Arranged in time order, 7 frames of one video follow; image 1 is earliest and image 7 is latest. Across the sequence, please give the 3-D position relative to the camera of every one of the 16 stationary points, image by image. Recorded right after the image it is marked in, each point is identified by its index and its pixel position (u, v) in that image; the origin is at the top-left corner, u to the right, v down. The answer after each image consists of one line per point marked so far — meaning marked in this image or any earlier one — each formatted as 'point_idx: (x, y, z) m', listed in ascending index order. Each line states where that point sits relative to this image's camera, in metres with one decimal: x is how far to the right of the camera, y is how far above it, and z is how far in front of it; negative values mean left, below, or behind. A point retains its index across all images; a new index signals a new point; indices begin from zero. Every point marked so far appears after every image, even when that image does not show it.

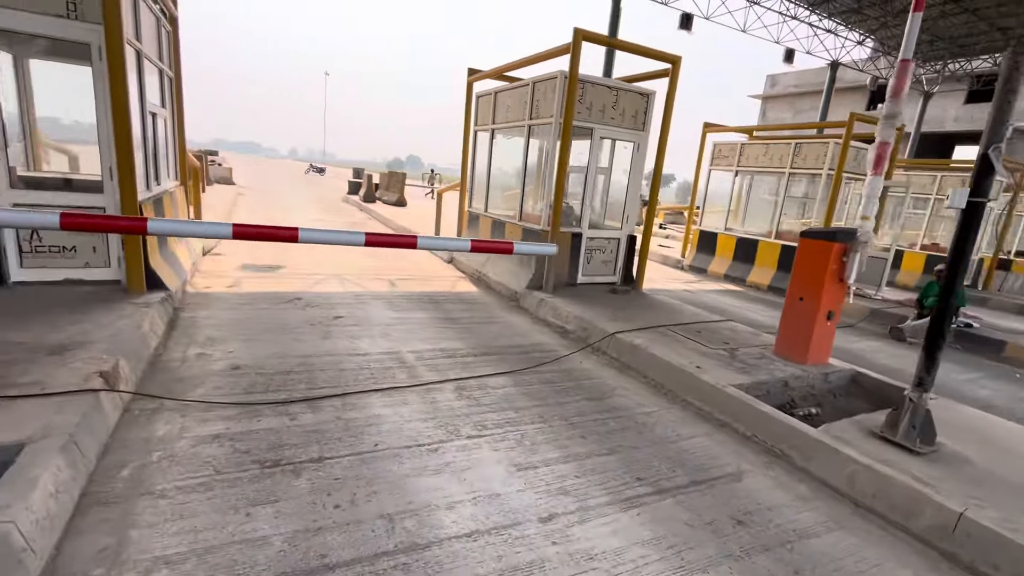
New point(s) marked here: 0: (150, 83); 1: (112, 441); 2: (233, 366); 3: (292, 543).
0: (-5.2, +3.0, +6.9) m
1: (-2.9, -1.1, +3.5) m
2: (-2.9, -0.8, +5.0) m
3: (-1.3, -1.5, +2.8) m
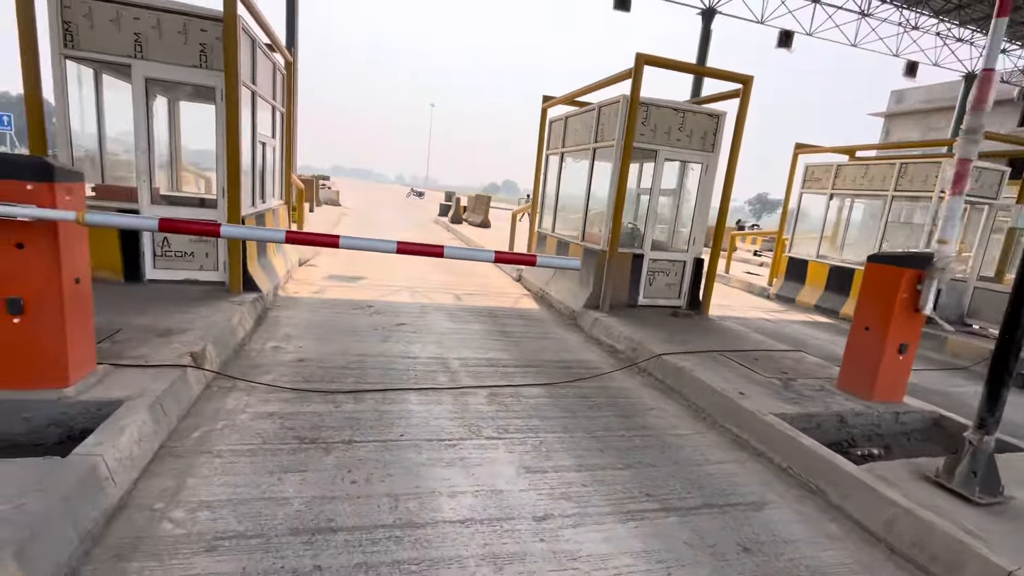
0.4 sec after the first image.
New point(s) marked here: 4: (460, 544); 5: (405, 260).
0: (-4.3, +2.9, +8.2) m
1: (-2.8, -1.0, +4.2) m
2: (-2.5, -0.8, +5.7) m
3: (-1.3, -1.4, +3.2) m
4: (-0.3, -1.6, +3.0) m
5: (-2.9, +0.8, +12.8) m
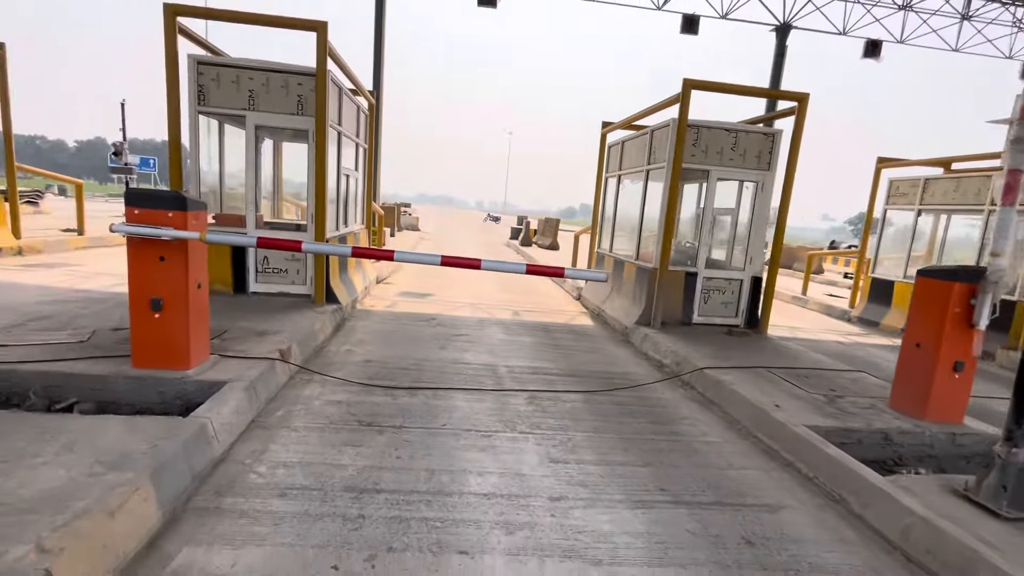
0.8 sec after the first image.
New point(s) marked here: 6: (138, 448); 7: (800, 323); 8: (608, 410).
0: (-3.2, +2.7, +9.4) m
1: (-2.5, -1.1, +5.1) m
2: (-2.0, -1.0, +6.5) m
3: (-1.2, -1.5, +3.9) m
4: (-0.2, -1.6, +3.5) m
5: (-1.2, +0.3, +13.6) m
6: (-2.6, -1.1, +3.3) m
7: (+7.3, -0.9, +12.2) m
8: (+1.1, -1.4, +5.6) m
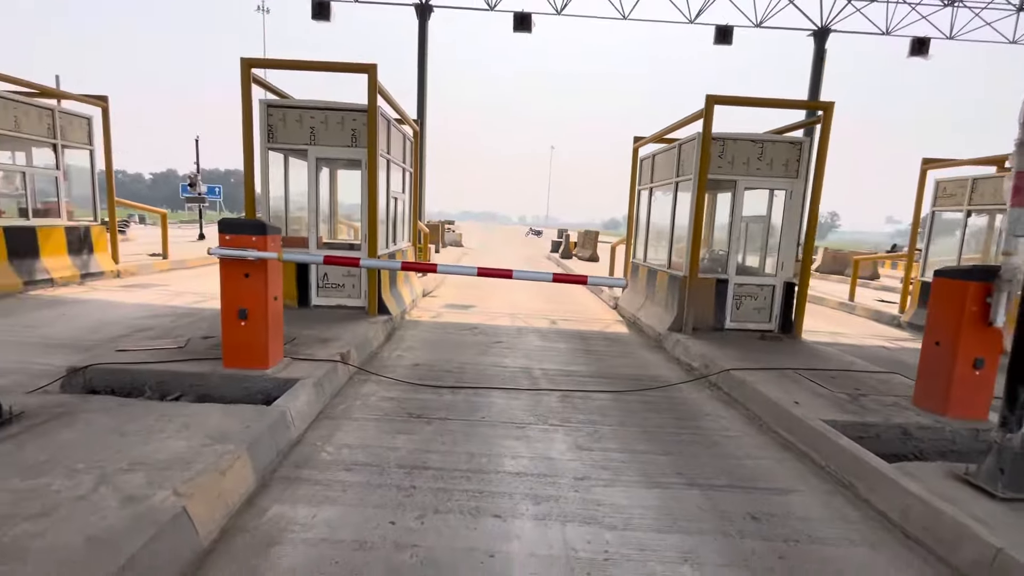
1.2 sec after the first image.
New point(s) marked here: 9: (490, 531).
0: (-2.5, +2.4, +10.4) m
1: (-2.1, -1.2, +5.8) m
2: (-1.5, -1.1, +7.2) m
3: (-0.9, -1.6, +4.5) m
4: (0.0, -1.7, +4.1) m
5: (0.0, -0.1, +14.3) m
6: (-2.4, -1.2, +4.1) m
7: (+8.3, -1.0, +12.1) m
8: (+1.6, -1.5, +6.1) m
9: (-0.2, -1.8, +3.5) m
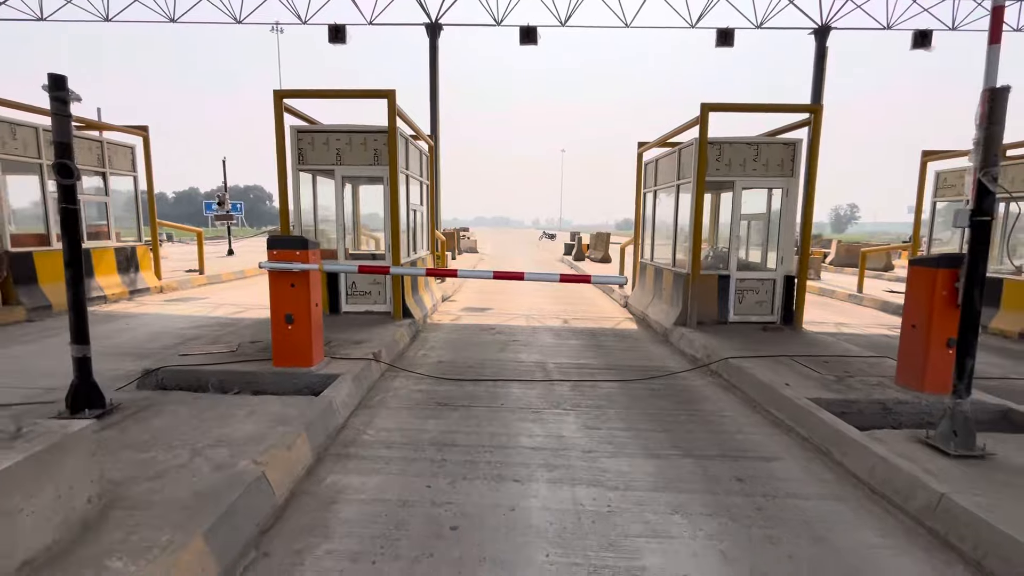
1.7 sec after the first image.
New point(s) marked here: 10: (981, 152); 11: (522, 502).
0: (-2.3, +2.2, +11.1) m
1: (-1.9, -1.3, +6.6) m
2: (-1.2, -1.2, +7.9) m
3: (-0.8, -1.6, +5.2) m
4: (+0.2, -1.7, +4.7) m
5: (+0.4, -0.2, +15.0) m
6: (-2.2, -1.3, +4.9) m
7: (+8.7, -0.8, +12.5) m
8: (+1.8, -1.5, +6.7) m
9: (0.0, -1.8, +4.1) m
10: (+4.0, +1.2, +4.2) m
11: (+0.1, -1.8, +4.0) m
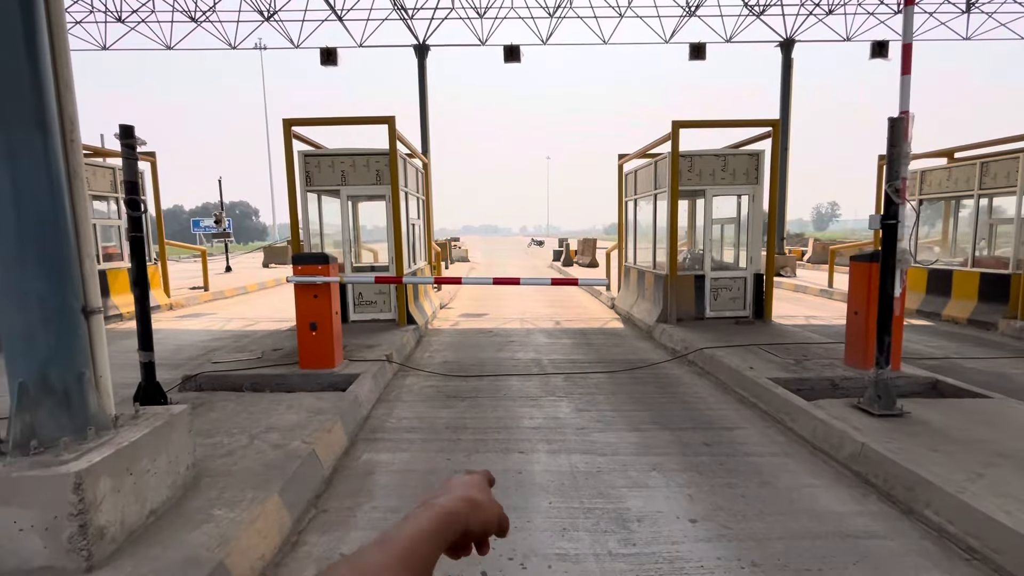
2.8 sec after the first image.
0: (-2.5, +2.0, +12.0) m
1: (-1.9, -1.4, +7.4) m
2: (-1.2, -1.3, +8.7) m
3: (-0.7, -1.6, +6.0) m
4: (+0.2, -1.7, +5.6) m
5: (+0.2, -0.4, +15.8) m
6: (-2.2, -1.4, +5.6) m
7: (+8.6, -0.7, +13.5) m
8: (+1.8, -1.5, +7.5) m
9: (+0.1, -1.8, +5.0) m
10: (+4.0, +1.3, +5.1) m
11: (+0.2, -1.8, +4.8) m
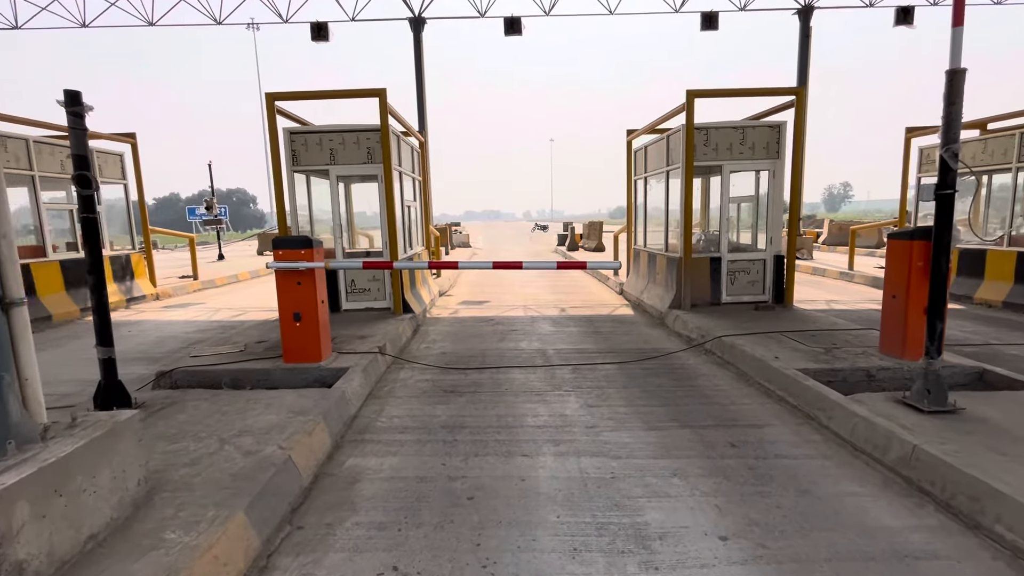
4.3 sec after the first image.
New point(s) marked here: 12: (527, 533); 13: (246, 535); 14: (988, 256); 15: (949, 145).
0: (-2.4, +2.4, +11.4) m
1: (-1.8, -1.2, +6.9) m
2: (-1.2, -1.1, +8.2) m
3: (-0.7, -1.5, +5.5) m
4: (+0.3, -1.5, +5.1) m
5: (+0.4, +0.1, +15.3) m
6: (-2.2, -1.2, +5.2) m
7: (+8.7, -0.2, +12.8) m
8: (+1.8, -1.2, +7.0) m
9: (+0.1, -1.6, +4.5) m
10: (+4.0, +1.5, +4.5) m
11: (+0.2, -1.7, +4.3) m
12: (+0.1, -1.8, +3.5) m
13: (-1.8, -1.6, +3.2) m
14: (+11.4, +0.8, +11.5) m
15: (+4.0, +1.3, +4.4) m
